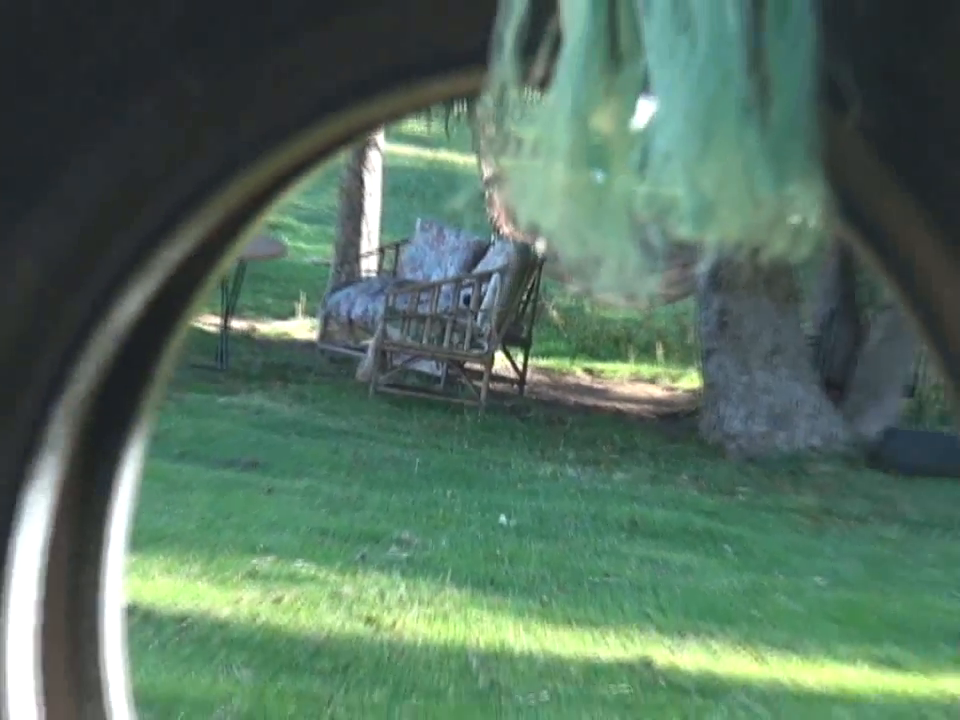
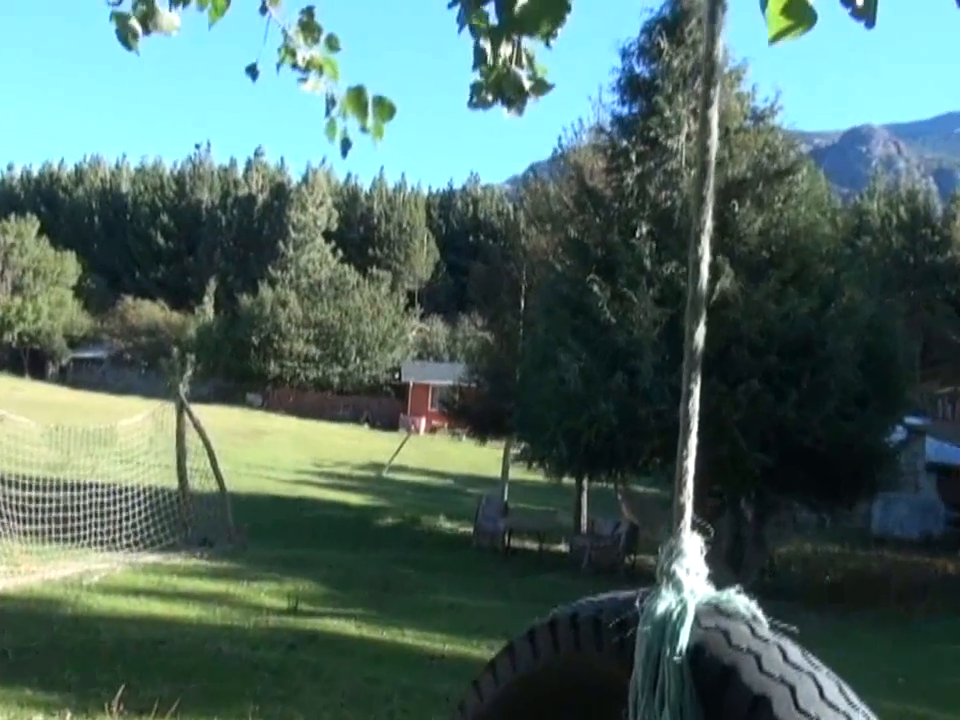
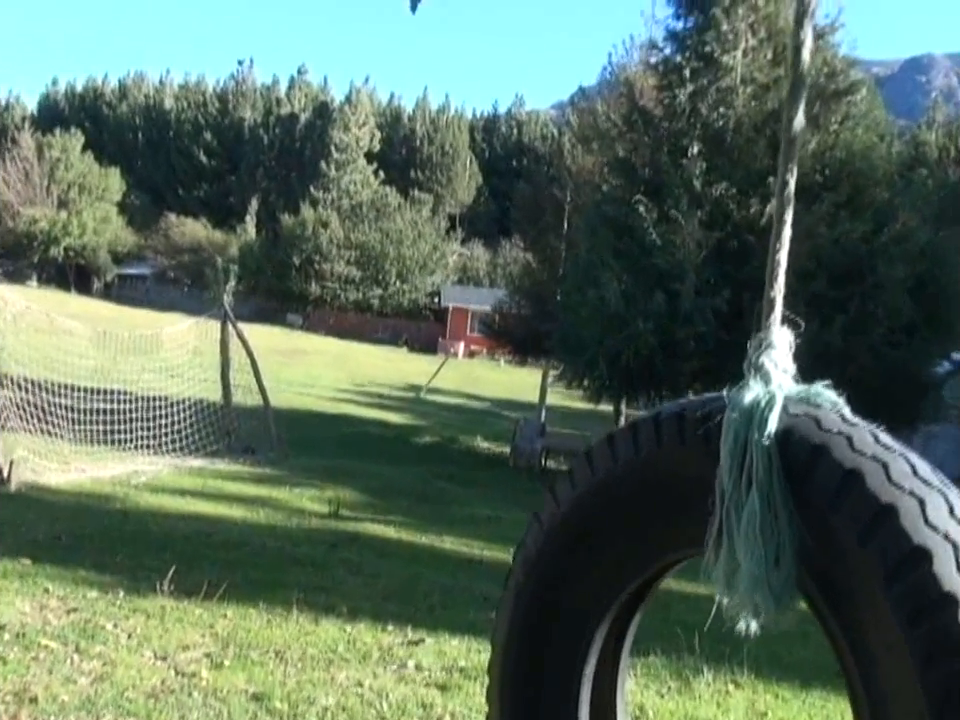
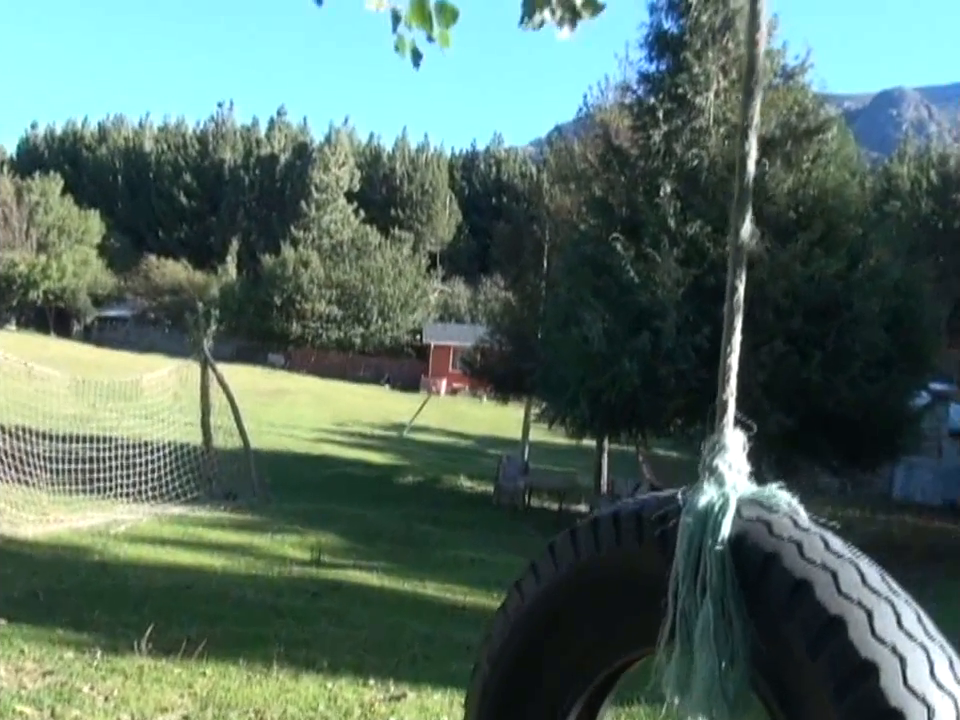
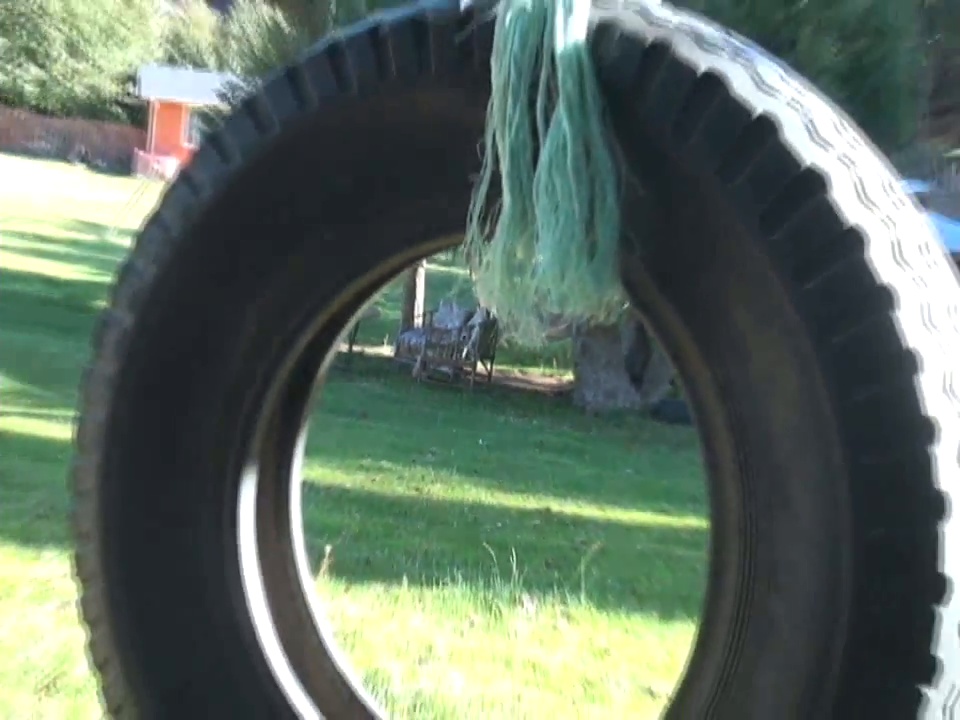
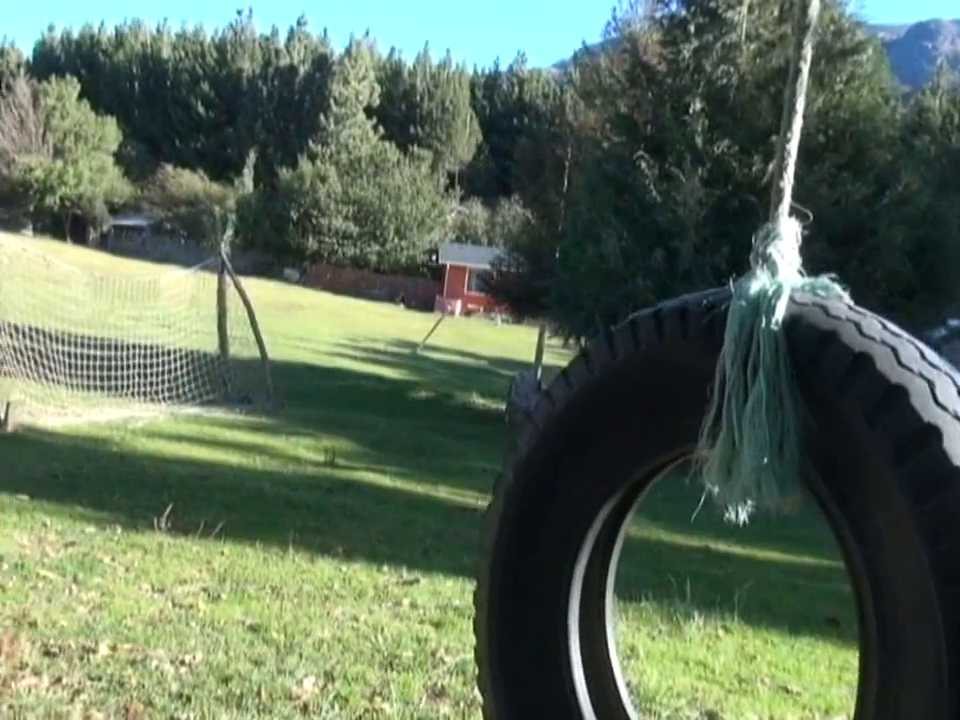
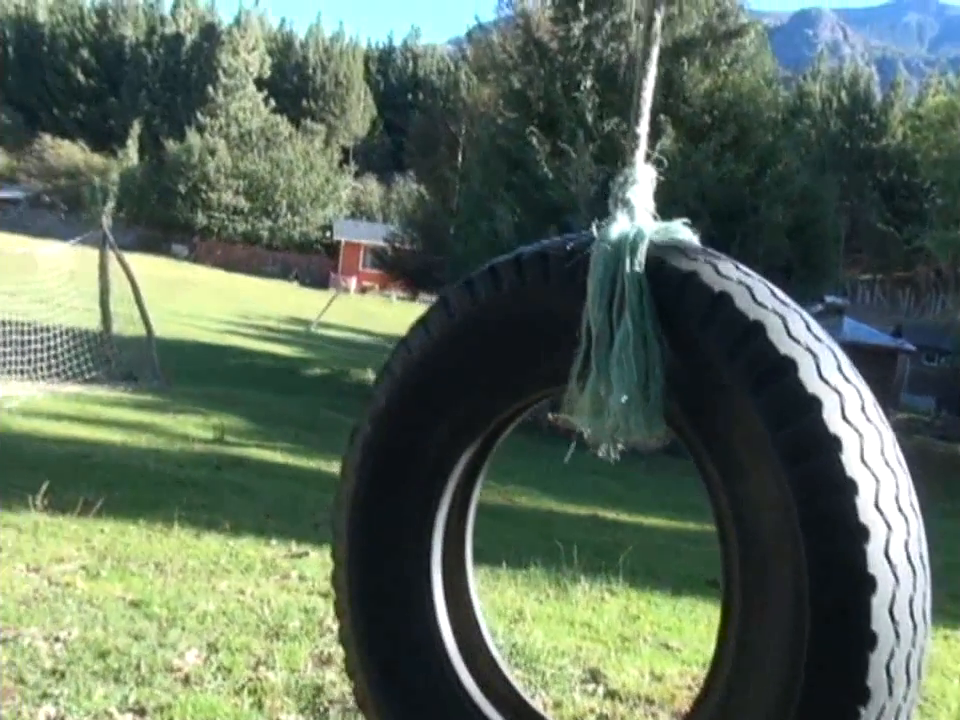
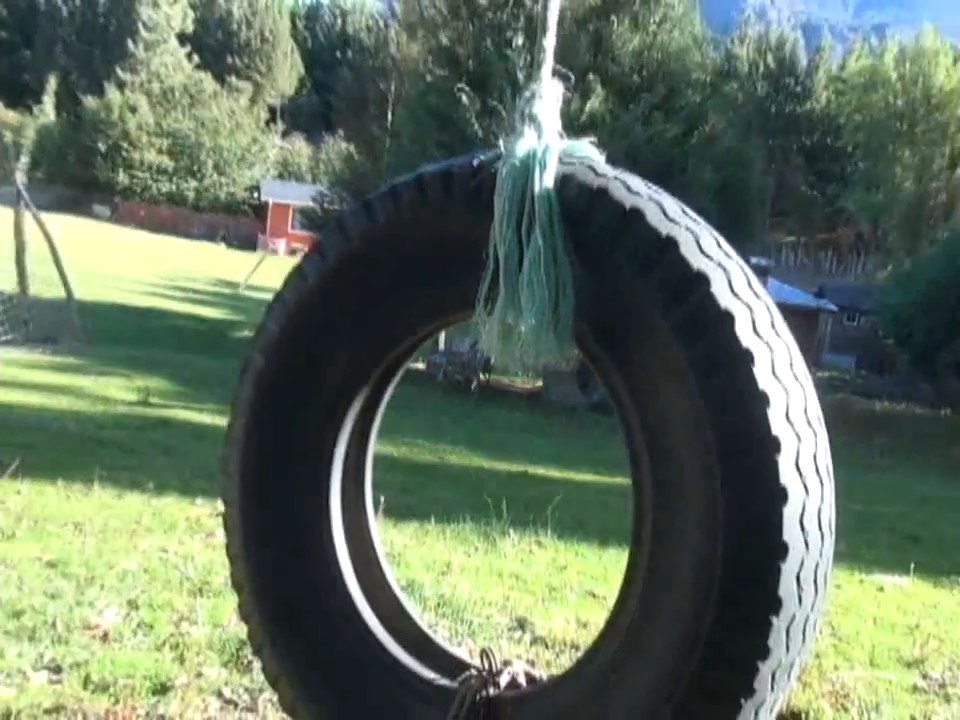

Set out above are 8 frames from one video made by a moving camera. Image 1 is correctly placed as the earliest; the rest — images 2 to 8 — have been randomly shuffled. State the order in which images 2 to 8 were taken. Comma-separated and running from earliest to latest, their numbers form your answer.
5, 8, 7, 6, 3, 4, 2
